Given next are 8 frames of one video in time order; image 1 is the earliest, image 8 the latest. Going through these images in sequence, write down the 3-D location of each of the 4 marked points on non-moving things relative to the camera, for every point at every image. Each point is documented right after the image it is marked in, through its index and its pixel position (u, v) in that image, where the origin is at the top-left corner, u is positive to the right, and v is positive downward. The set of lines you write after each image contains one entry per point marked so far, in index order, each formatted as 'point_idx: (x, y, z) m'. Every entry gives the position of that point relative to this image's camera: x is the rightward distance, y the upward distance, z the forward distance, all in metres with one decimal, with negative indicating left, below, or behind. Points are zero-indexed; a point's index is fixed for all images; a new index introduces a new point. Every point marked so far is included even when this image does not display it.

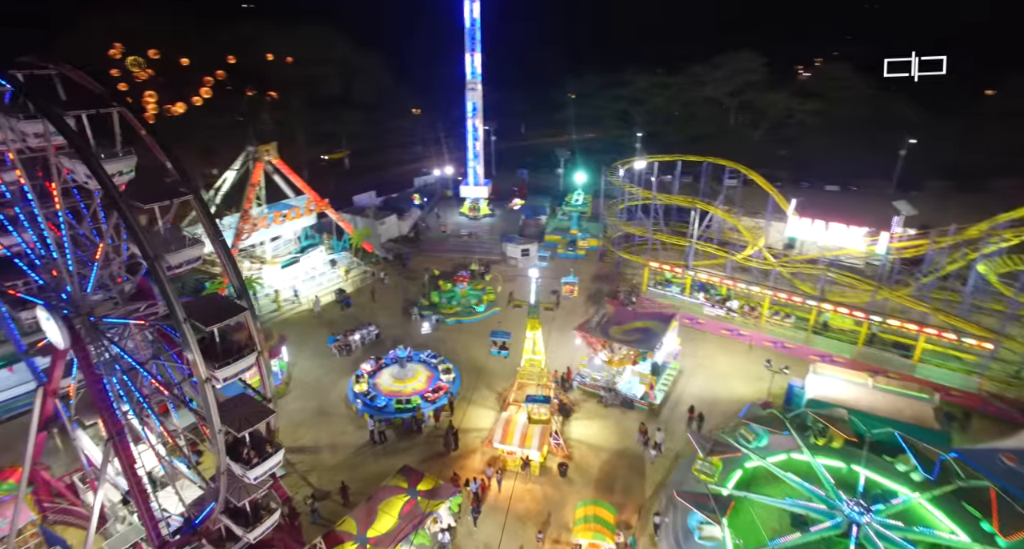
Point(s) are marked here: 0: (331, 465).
0: (-5.6, -6.0, +16.4) m
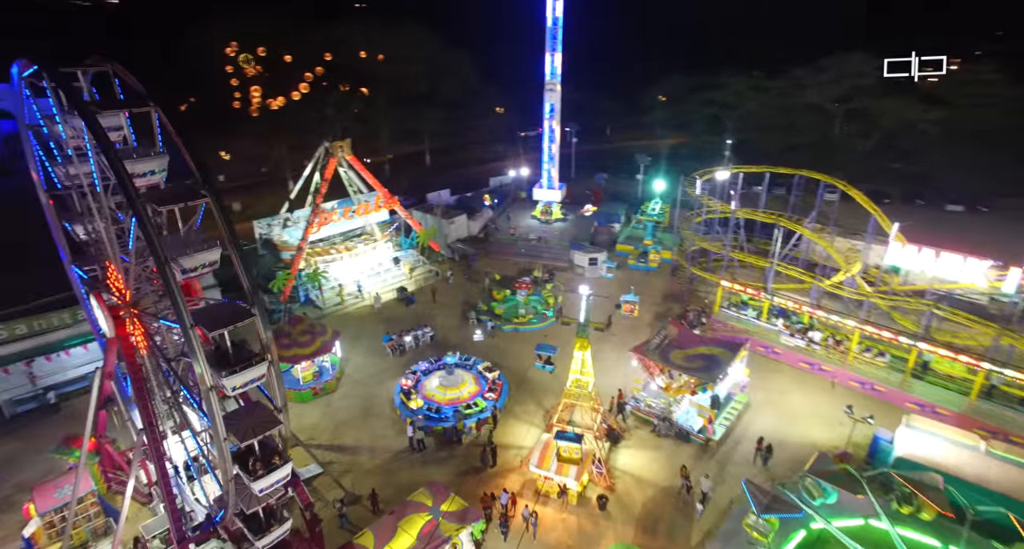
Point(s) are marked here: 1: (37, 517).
0: (-4.5, -6.0, +16.4) m
1: (-11.7, -6.0, +12.9) m
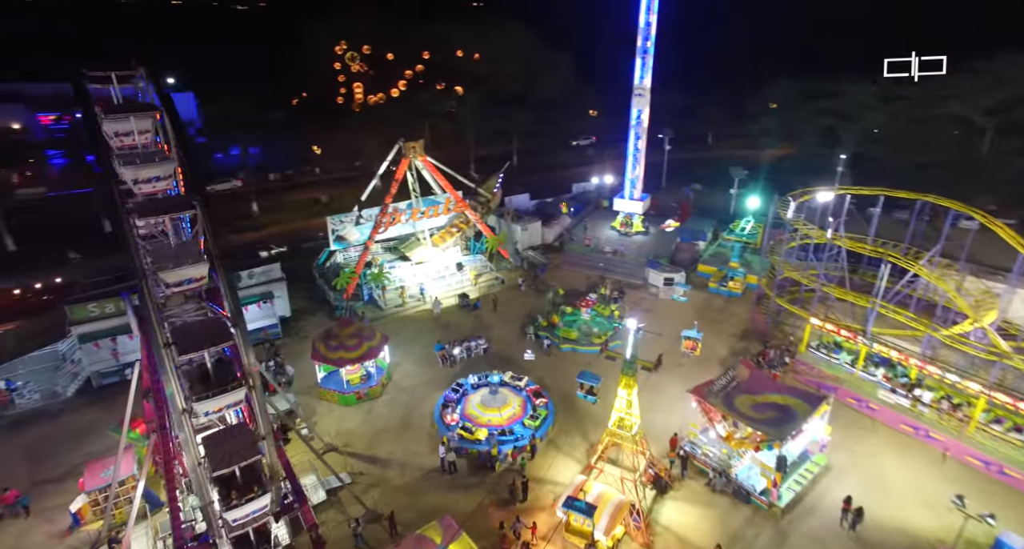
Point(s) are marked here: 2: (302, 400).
0: (-3.5, -6.4, +16.0) m
1: (-11.2, -5.7, +13.8) m
2: (-7.7, -4.7, +19.6) m
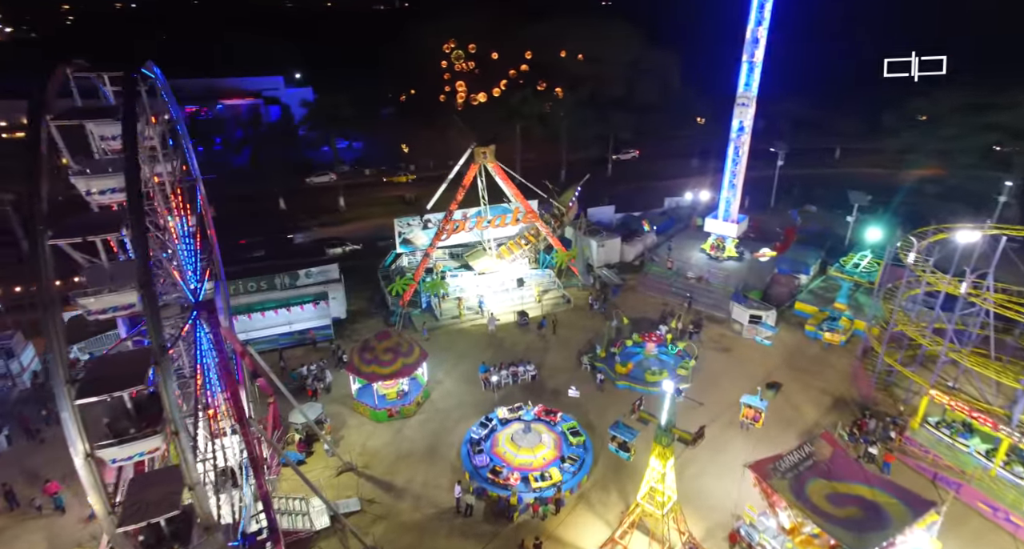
0: (-3.1, -7.0, +14.9) m
1: (-10.9, -5.7, +14.1) m
2: (-6.4, -5.0, +19.2) m
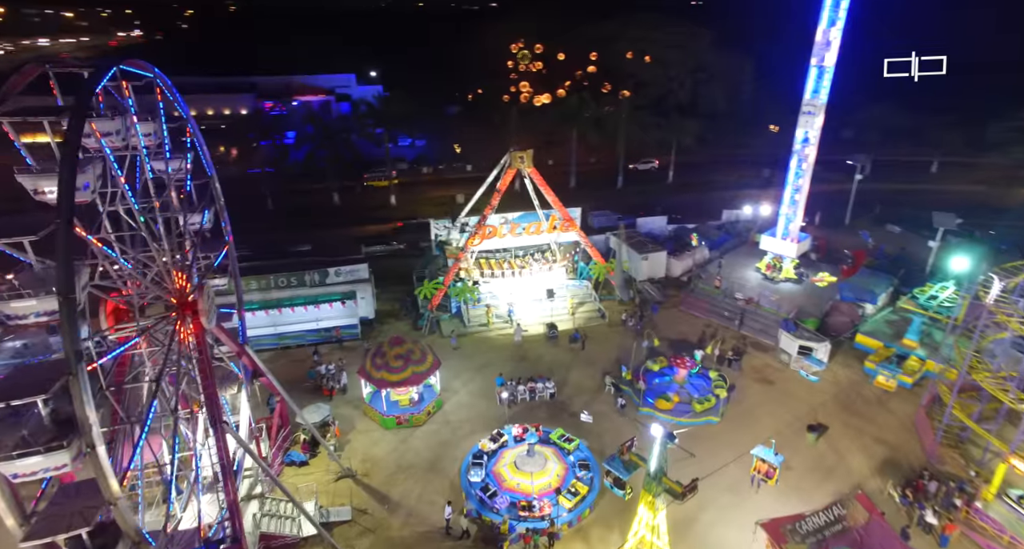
0: (-3.4, -7.2, +14.5) m
1: (-11.2, -5.5, +14.7) m
2: (-6.0, -5.1, +19.2) m
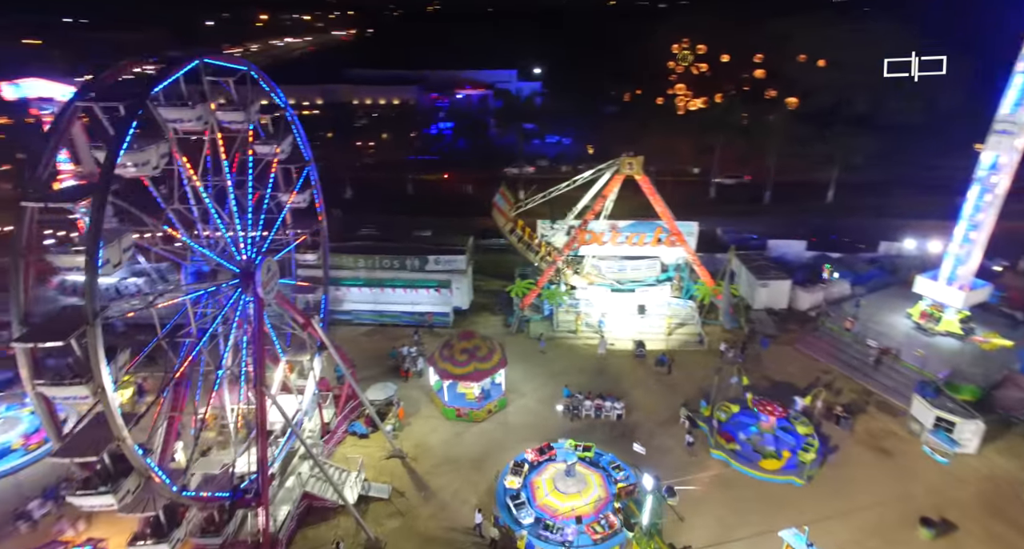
0: (-2.7, -7.1, +14.9) m
1: (-9.9, -4.3, +17.2) m
2: (-3.7, -4.7, +20.1) m
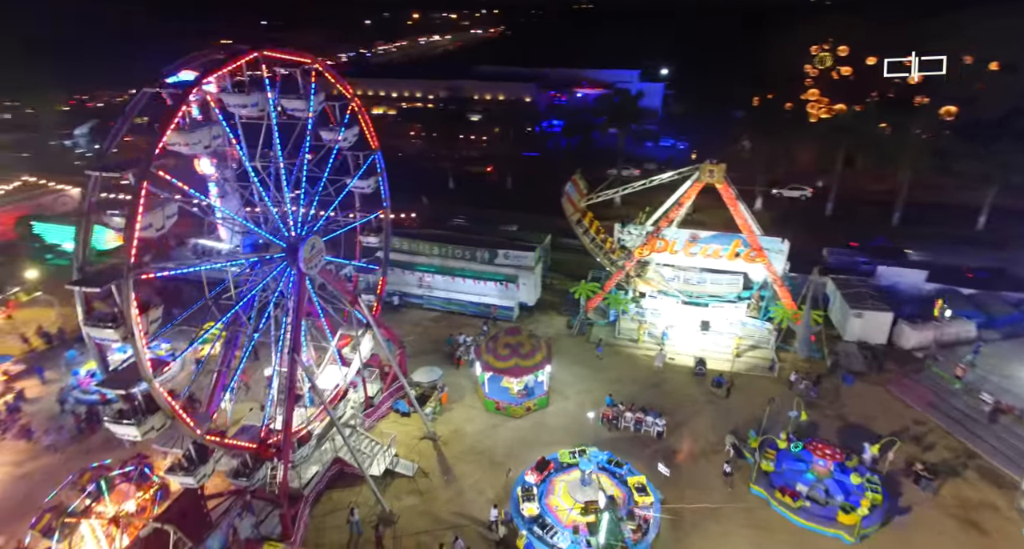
0: (-2.3, -6.8, +15.4) m
1: (-8.6, -3.4, +19.1) m
2: (-2.0, -4.3, +20.6) m
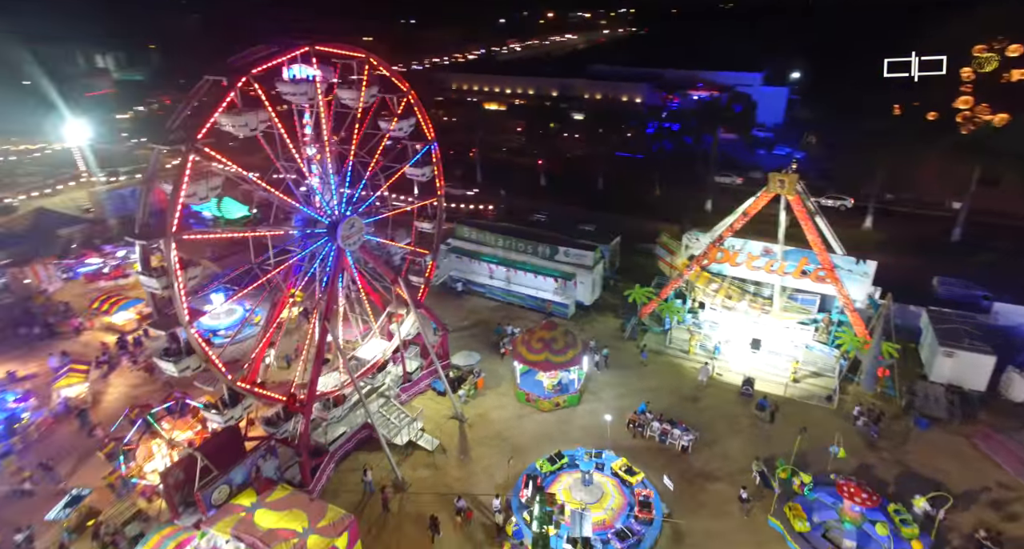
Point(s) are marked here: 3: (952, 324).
0: (-2.1, -6.3, +16.1) m
1: (-7.1, -2.4, +20.9) m
2: (-0.5, -4.0, +21.1) m
3: (+16.9, -1.9, +20.2) m
